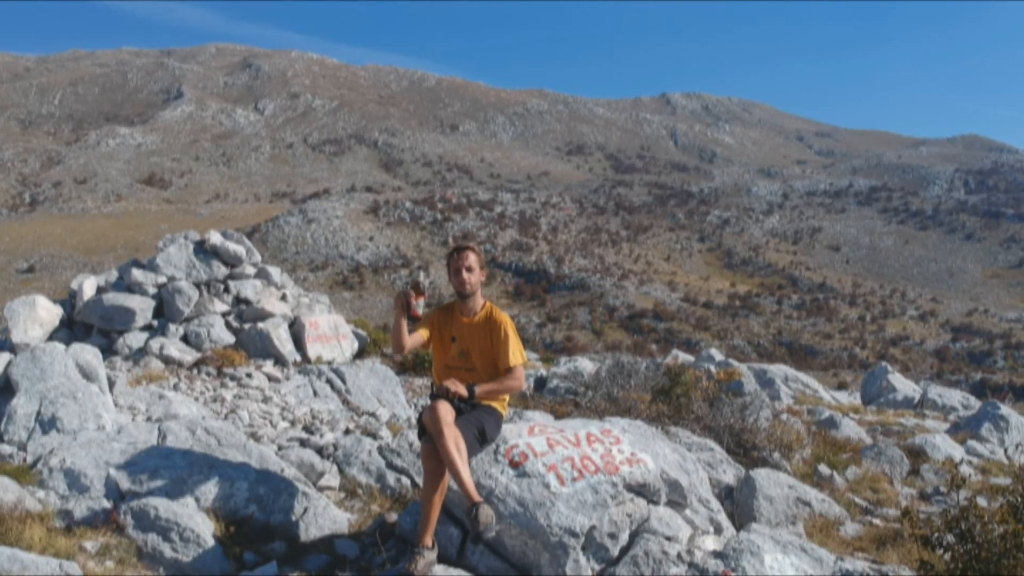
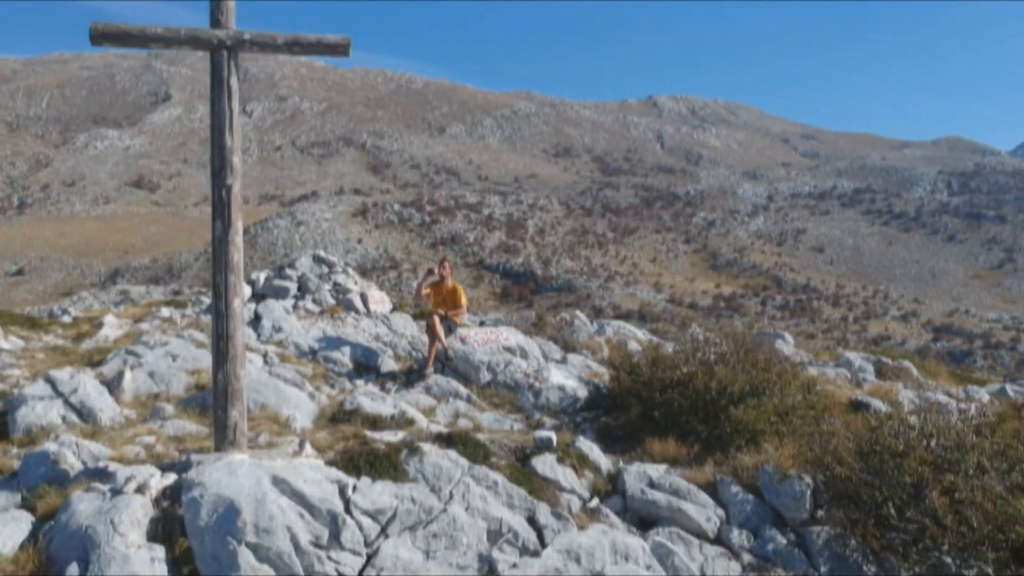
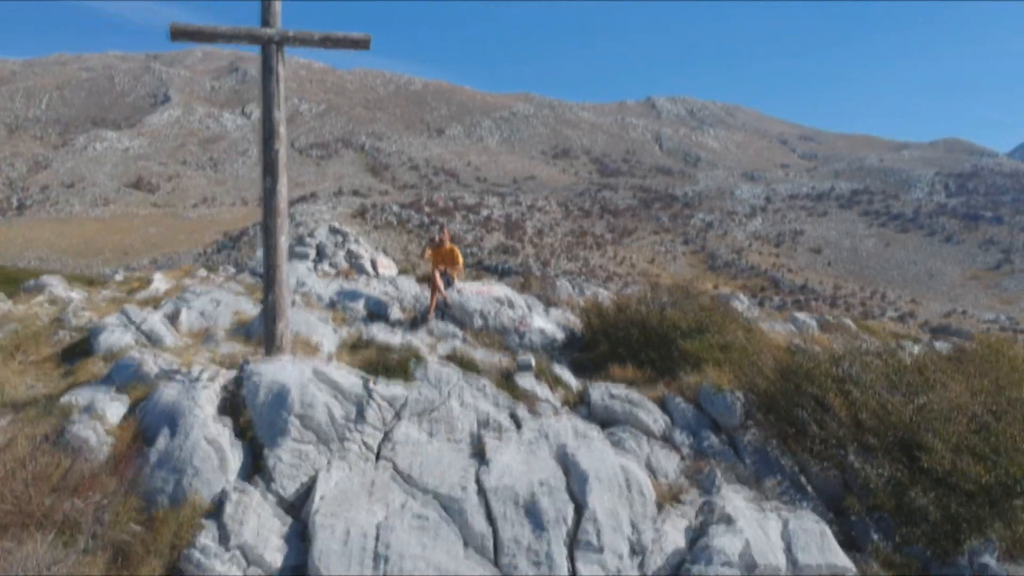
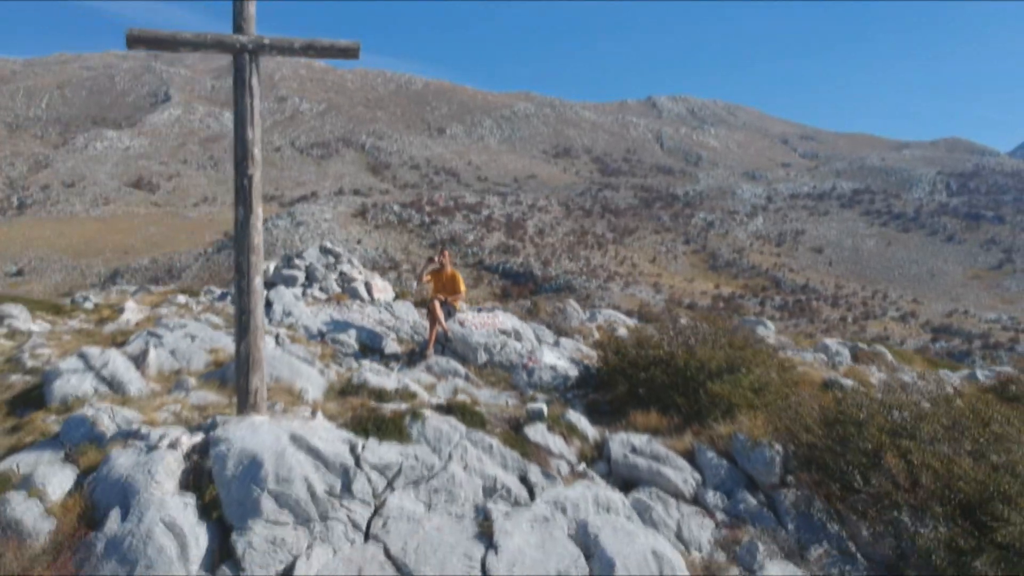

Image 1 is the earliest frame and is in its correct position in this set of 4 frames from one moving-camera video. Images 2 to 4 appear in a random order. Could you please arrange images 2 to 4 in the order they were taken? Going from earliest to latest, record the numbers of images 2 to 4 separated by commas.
2, 4, 3
